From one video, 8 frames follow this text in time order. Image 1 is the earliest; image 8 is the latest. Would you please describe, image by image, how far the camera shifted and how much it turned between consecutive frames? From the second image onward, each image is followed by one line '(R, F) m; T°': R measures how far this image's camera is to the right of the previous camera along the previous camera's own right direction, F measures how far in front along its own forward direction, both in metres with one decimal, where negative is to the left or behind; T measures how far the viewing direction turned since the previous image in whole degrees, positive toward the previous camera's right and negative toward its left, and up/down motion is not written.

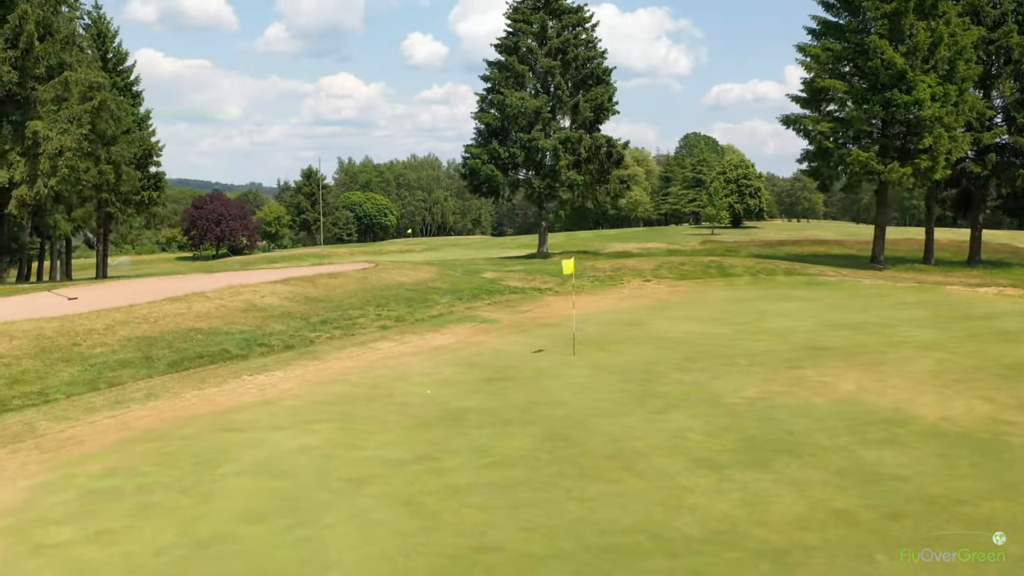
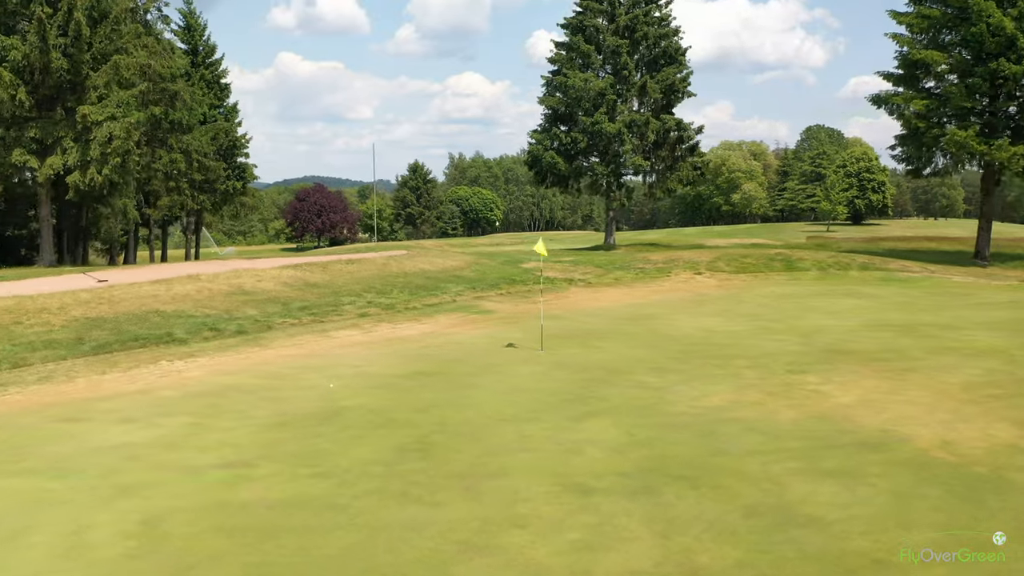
(+3.0, +2.2) m; -8°
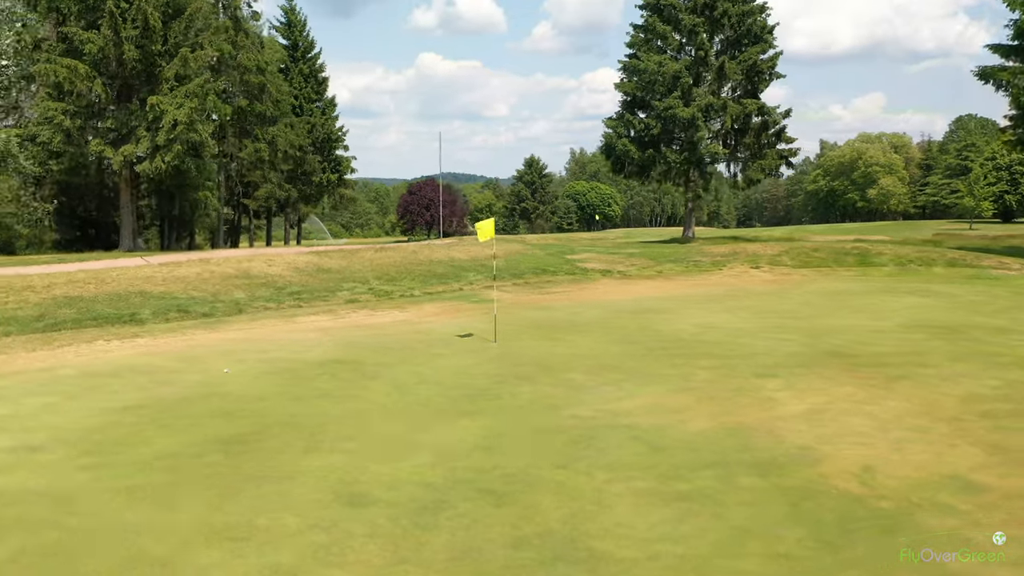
(+3.0, +1.5) m; -9°
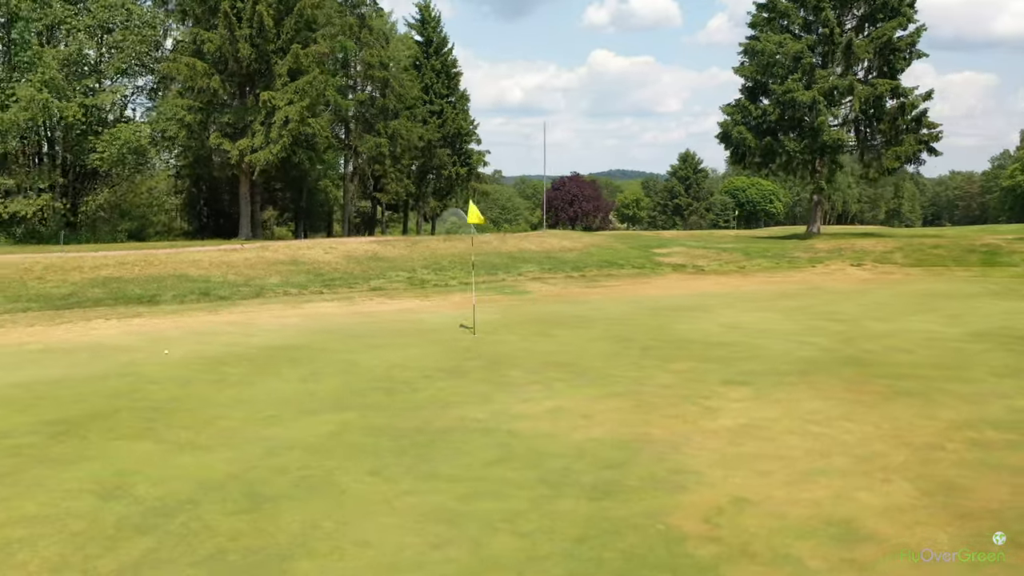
(+2.8, +1.3) m; -12°
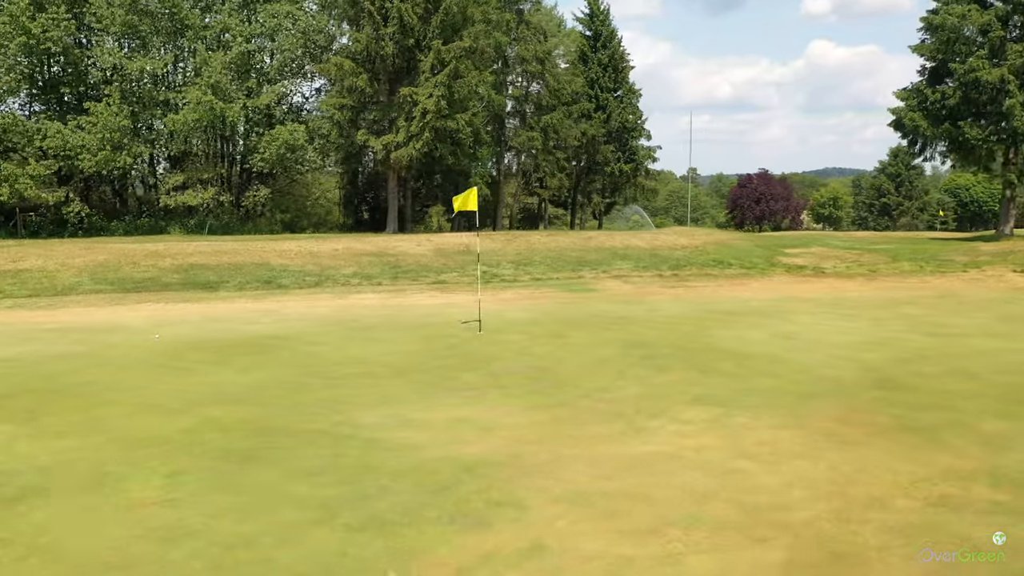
(+2.7, +1.4) m; -14°
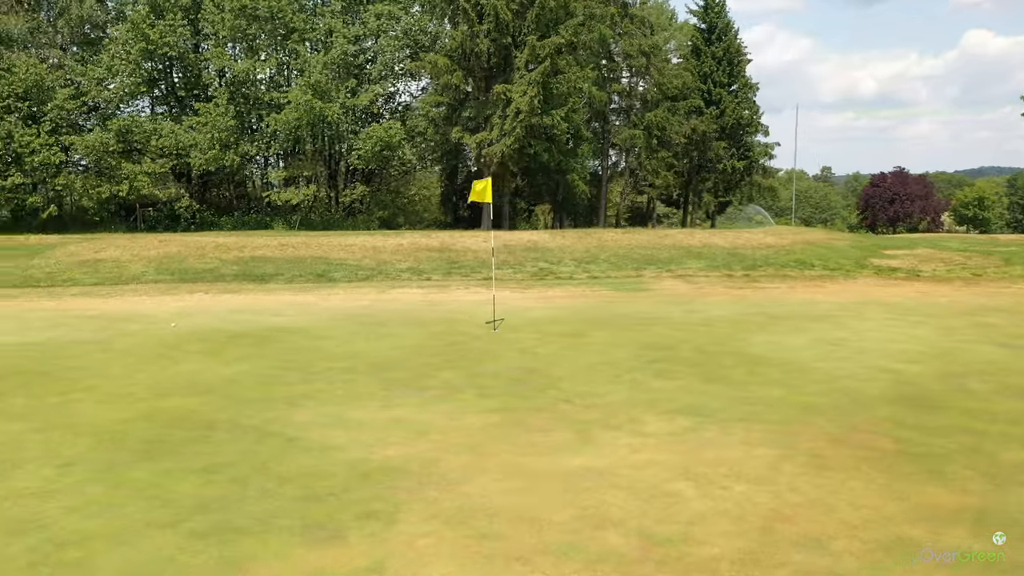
(+1.5, +0.7) m; -9°
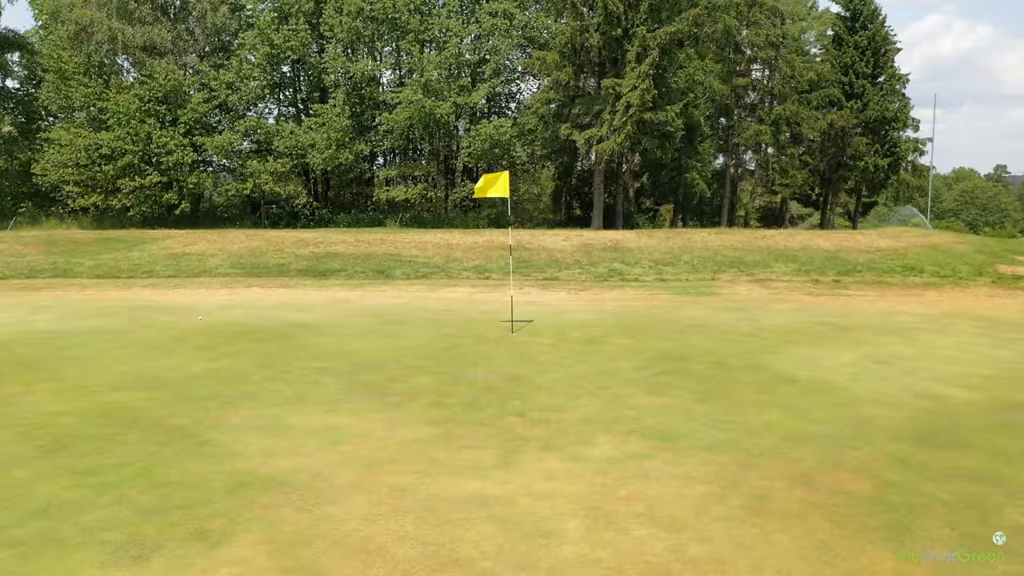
(+1.6, +0.8) m; -10°
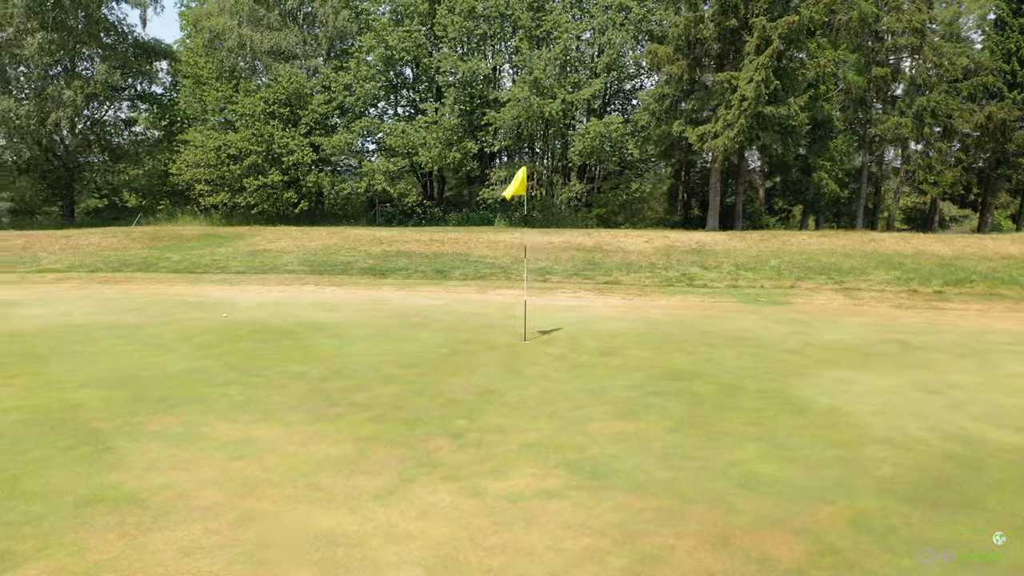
(+1.5, +0.9) m; -10°
